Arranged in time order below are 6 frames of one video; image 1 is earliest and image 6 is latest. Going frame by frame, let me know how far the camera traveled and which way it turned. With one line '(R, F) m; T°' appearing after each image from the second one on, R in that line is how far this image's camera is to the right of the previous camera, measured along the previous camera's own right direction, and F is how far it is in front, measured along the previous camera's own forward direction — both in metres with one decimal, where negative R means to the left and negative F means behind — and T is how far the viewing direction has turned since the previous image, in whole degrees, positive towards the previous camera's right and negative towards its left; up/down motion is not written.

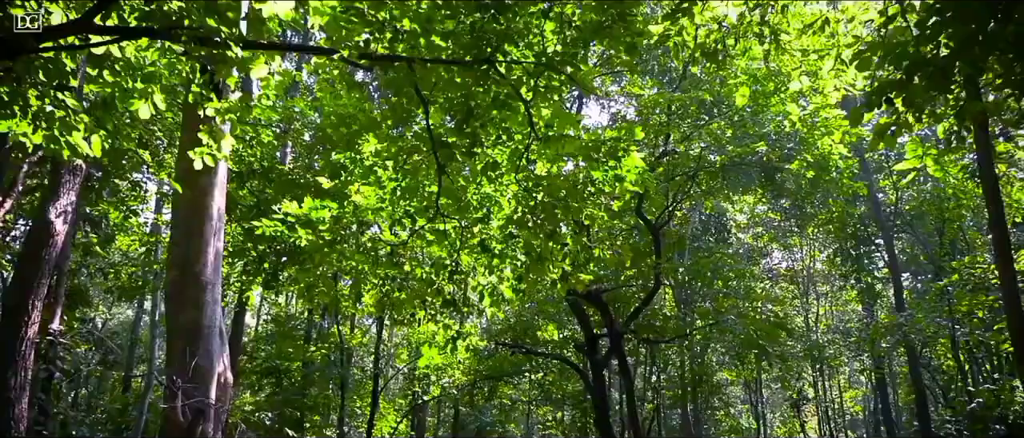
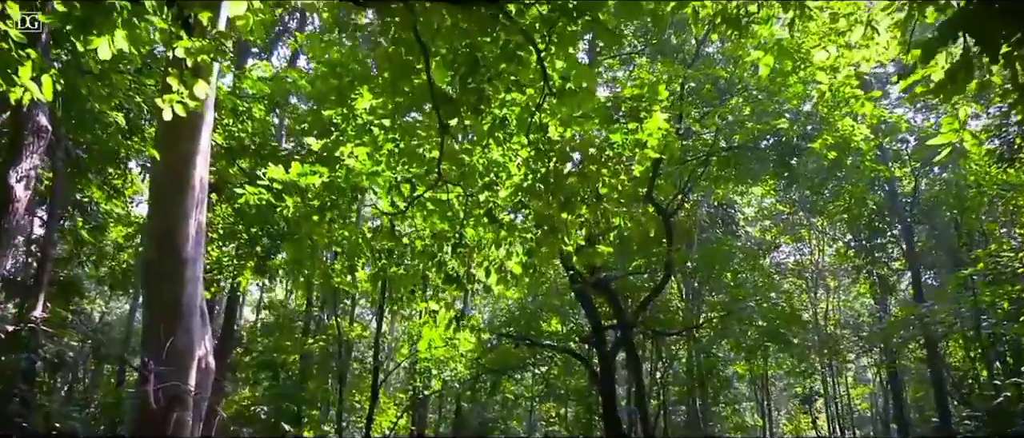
(-0.1, +0.5) m; 0°
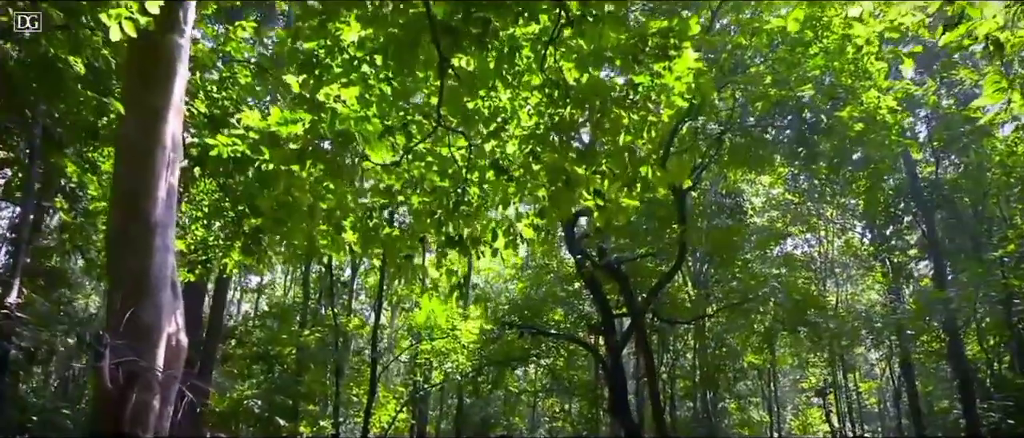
(-0.1, +0.6) m; 0°
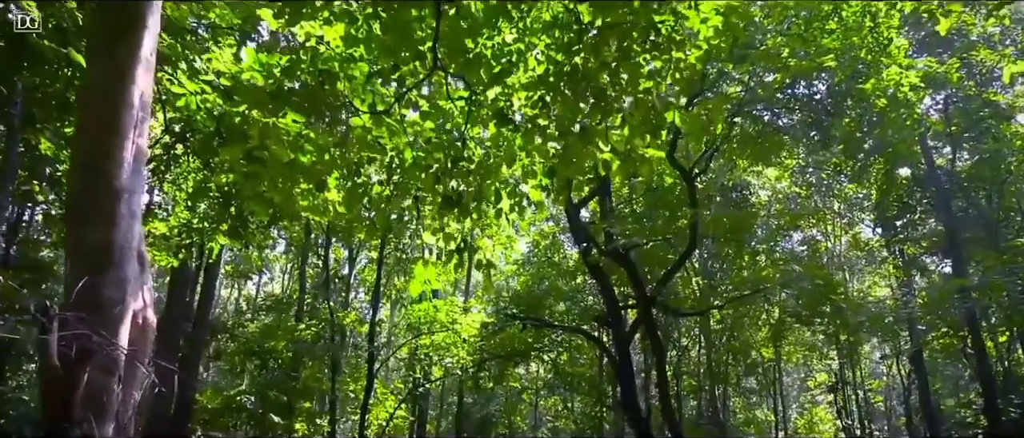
(0.0, +0.5) m; 0°
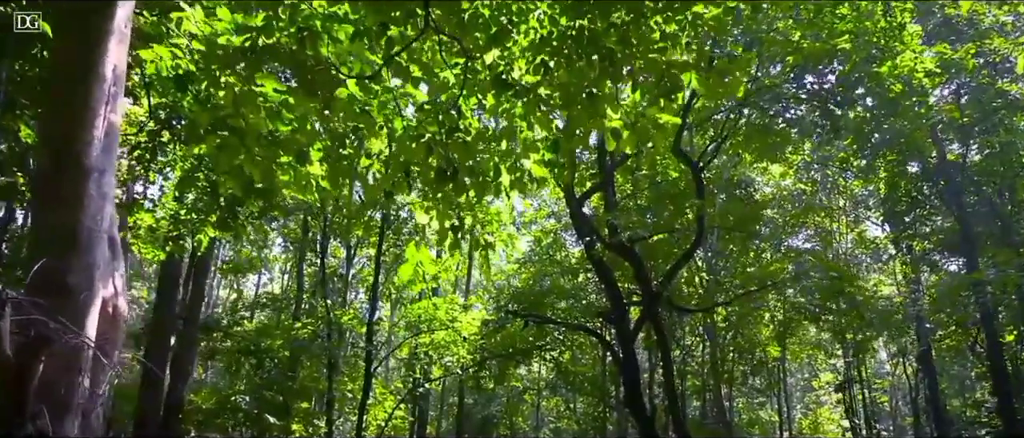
(0.0, +0.3) m; 0°
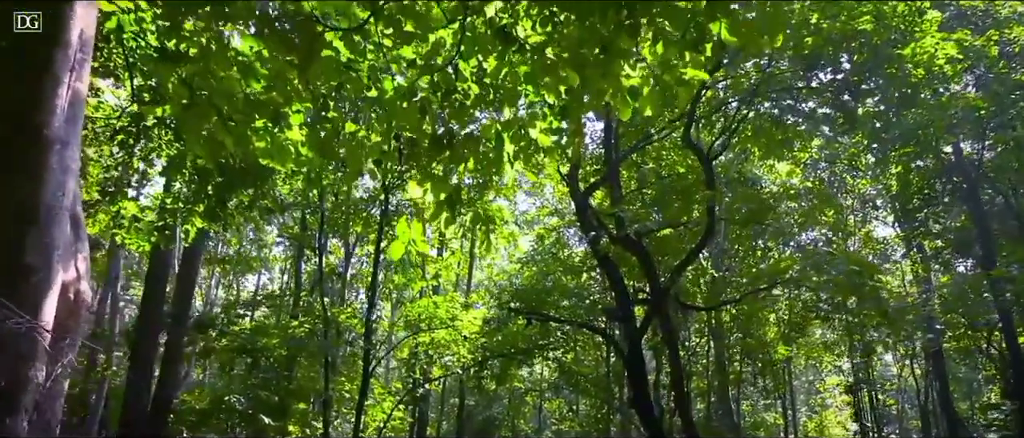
(0.0, +0.4) m; 0°
